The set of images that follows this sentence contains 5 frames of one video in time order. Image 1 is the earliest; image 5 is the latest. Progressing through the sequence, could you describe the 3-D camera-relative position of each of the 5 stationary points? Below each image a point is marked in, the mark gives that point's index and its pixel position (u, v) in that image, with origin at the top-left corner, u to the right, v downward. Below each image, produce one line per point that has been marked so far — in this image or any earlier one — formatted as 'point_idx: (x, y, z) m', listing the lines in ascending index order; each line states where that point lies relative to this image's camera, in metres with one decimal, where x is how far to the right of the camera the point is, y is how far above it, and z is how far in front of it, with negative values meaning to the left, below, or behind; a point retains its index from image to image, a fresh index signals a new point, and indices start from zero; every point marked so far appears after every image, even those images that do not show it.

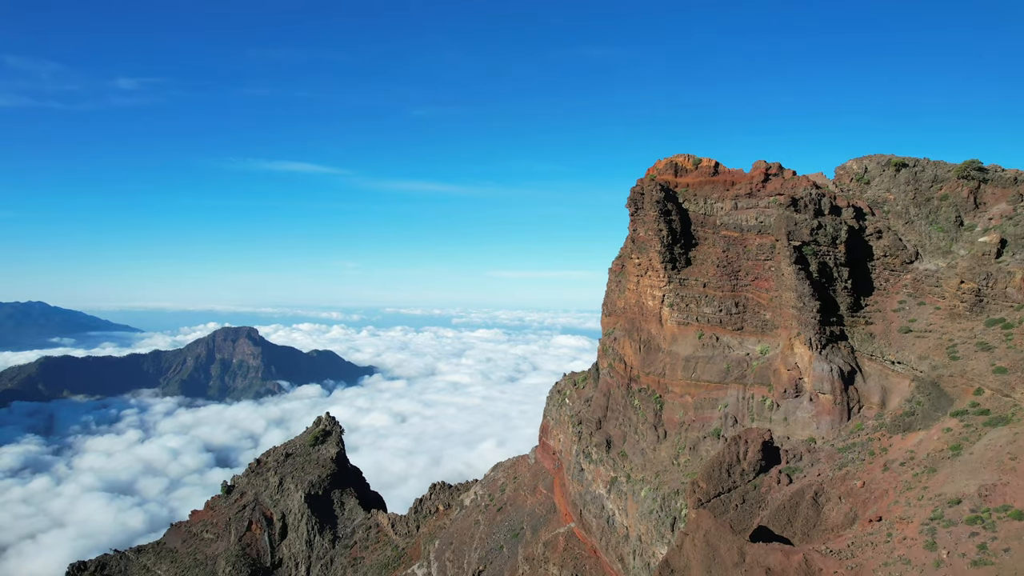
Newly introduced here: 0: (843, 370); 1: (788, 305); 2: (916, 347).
0: (+10.4, -2.6, +17.3) m
1: (+9.4, -0.5, +19.4) m
2: (+12.7, -1.8, +17.5) m
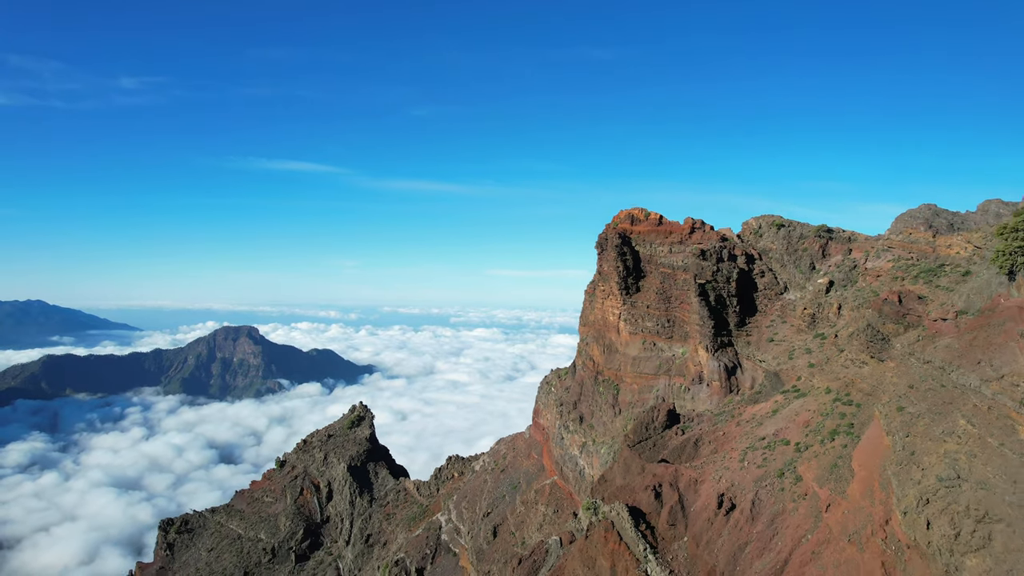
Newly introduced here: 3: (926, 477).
0: (+10.4, -3.8, +26.9) m
1: (+9.5, -1.8, +29.0) m
2: (+12.7, -3.0, +27.1) m
3: (+12.4, -5.6, +16.4) m
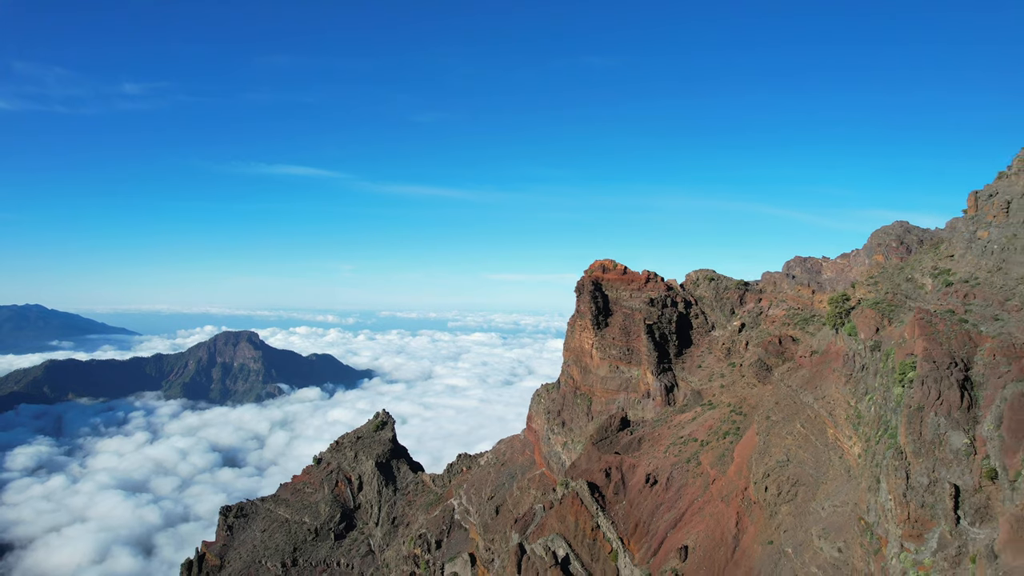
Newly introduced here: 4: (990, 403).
0: (+10.3, -6.5, +37.2) m
1: (+9.4, -4.5, +39.2) m
2: (+12.6, -5.8, +37.4) m
3: (+12.4, -8.2, +26.6) m
4: (+15.6, -3.7, +18.2) m
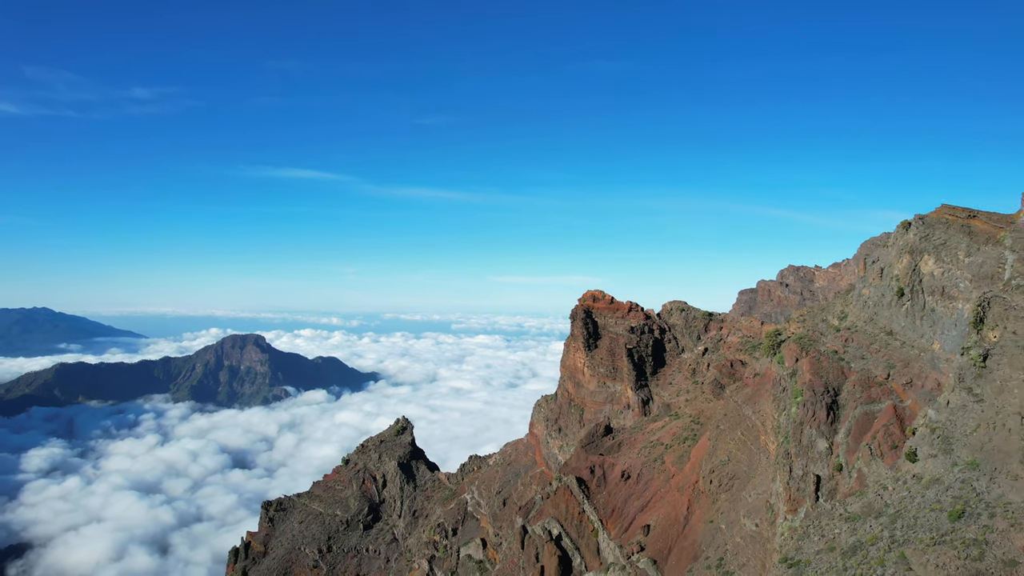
0: (+10.7, -9.1, +45.4) m
1: (+9.8, -7.1, +47.4) m
2: (+13.0, -8.3, +45.6) m
3: (+12.7, -10.7, +34.8) m
4: (+15.8, -6.2, +26.4) m
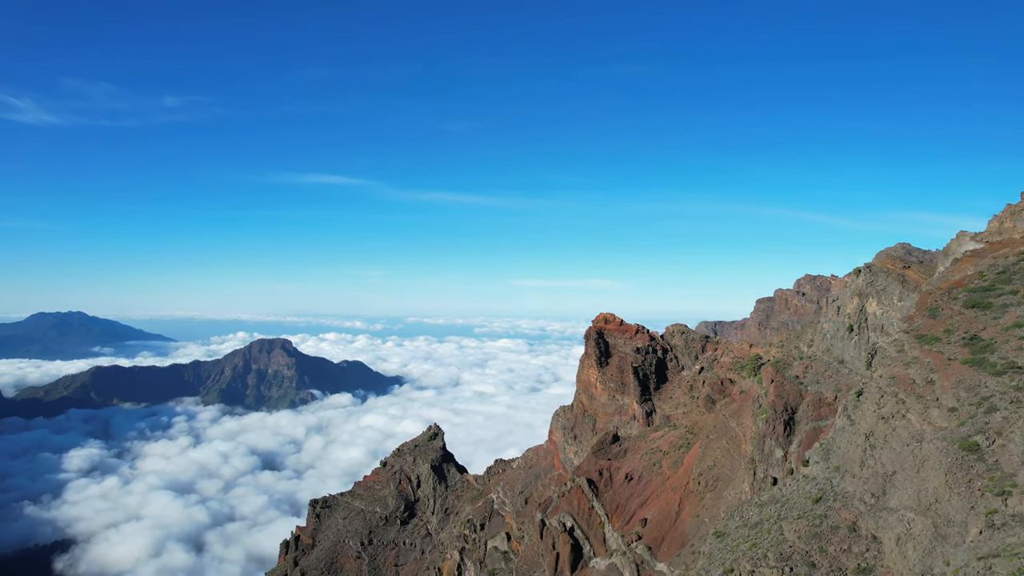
0: (+12.6, -11.6, +52.1) m
1: (+11.8, -9.6, +54.2) m
2: (+14.9, -10.8, +52.2) m
3: (+14.2, -13.2, +41.5) m
4: (+17.0, -8.6, +32.9) m
